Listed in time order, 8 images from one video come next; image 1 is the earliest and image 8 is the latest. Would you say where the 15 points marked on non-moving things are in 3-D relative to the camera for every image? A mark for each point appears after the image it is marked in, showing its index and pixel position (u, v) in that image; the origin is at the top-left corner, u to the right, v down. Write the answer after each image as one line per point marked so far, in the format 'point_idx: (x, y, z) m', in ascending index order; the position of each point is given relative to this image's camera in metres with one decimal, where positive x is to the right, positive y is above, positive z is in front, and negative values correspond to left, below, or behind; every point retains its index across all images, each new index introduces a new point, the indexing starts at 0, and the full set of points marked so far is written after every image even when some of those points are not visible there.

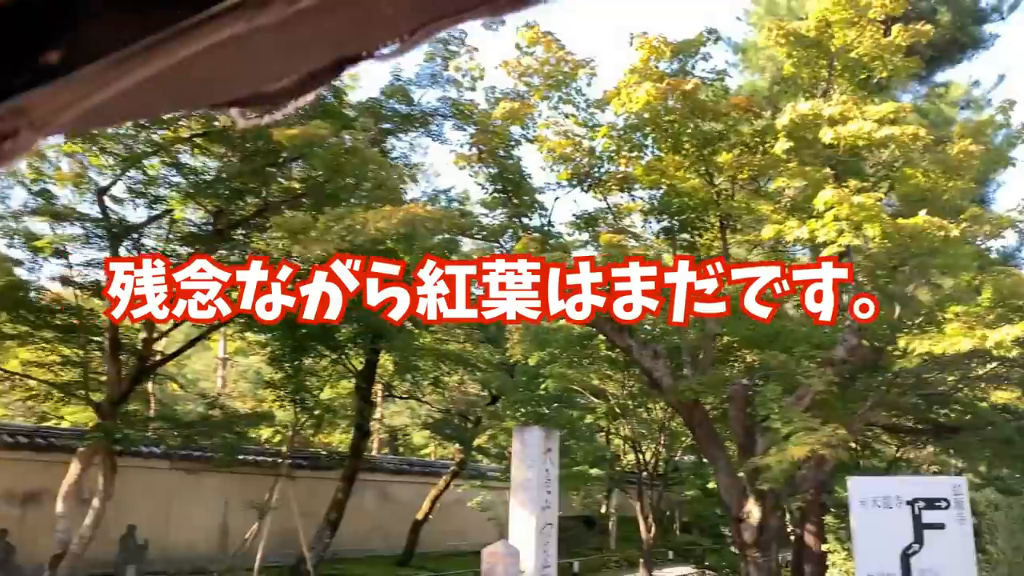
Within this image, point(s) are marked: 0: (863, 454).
0: (+5.7, -2.7, +14.4) m
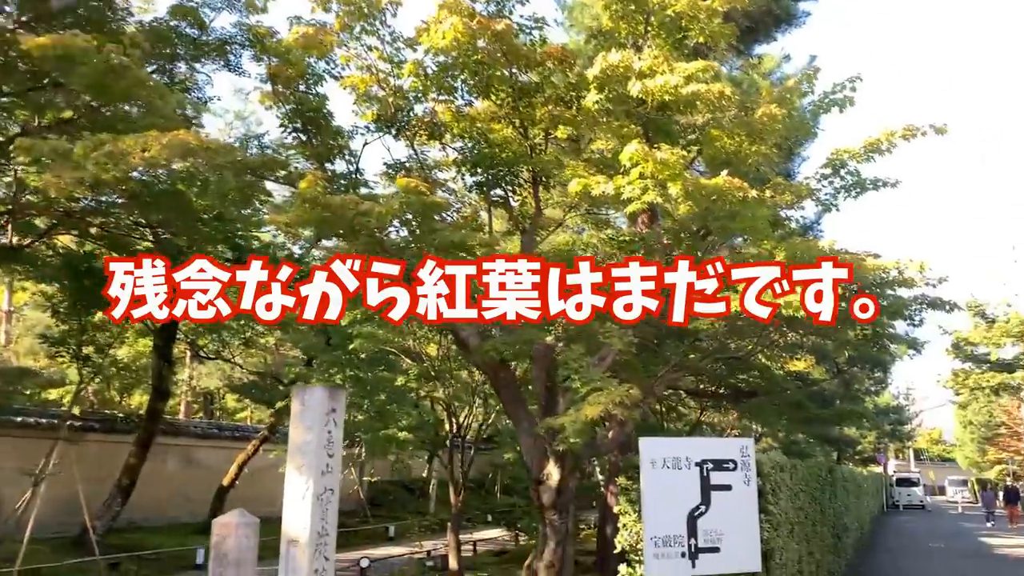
0: (+2.6, -2.2, +14.7) m
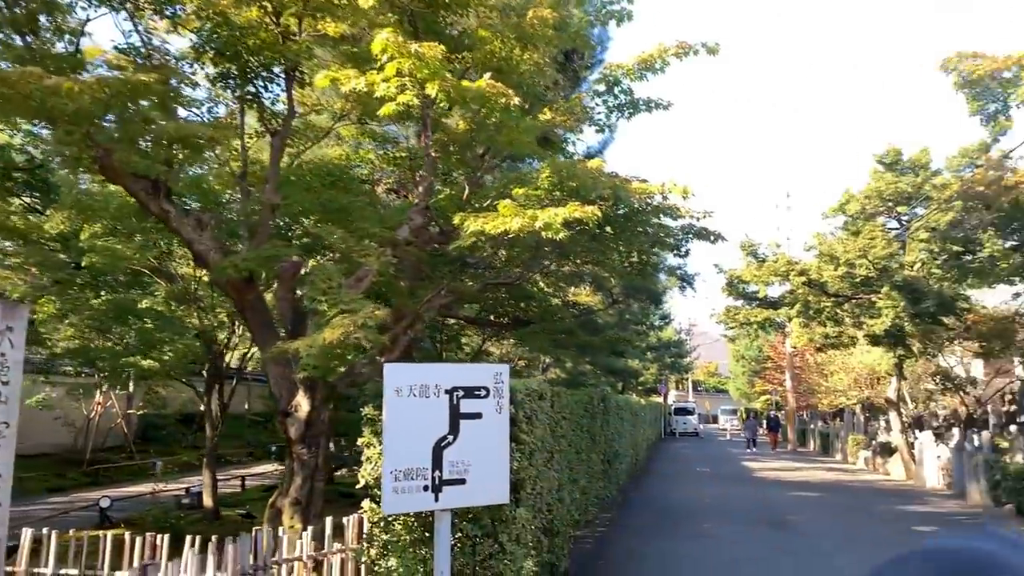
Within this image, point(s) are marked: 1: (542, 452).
0: (-1.0, -0.9, +14.3) m
1: (+0.3, -1.5, +8.3) m
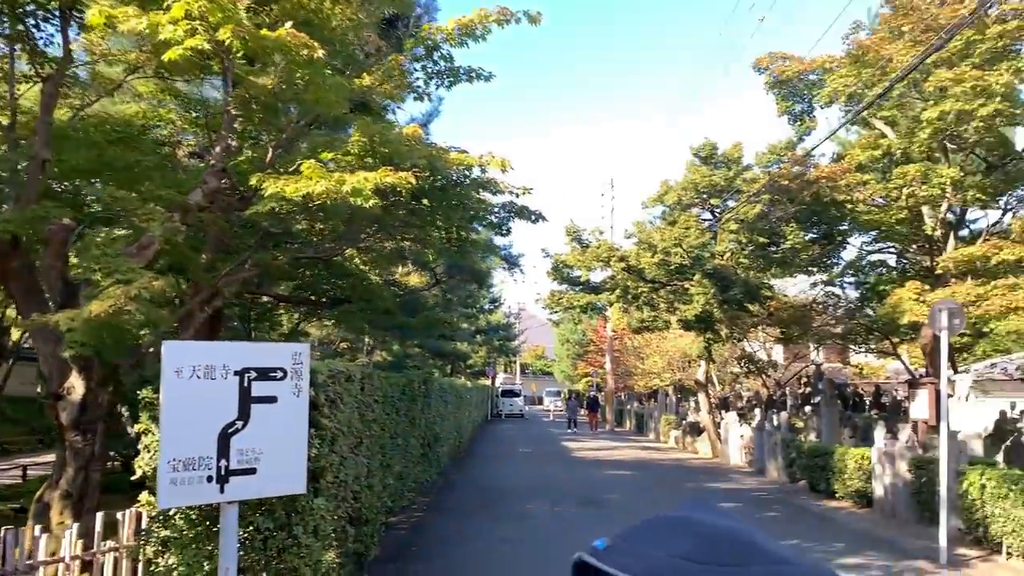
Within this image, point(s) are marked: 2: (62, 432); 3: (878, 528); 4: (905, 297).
0: (-3.9, -0.6, +13.4) m
1: (-1.5, -1.3, +7.8) m
2: (-4.0, -1.3, +7.9) m
3: (+5.7, -3.7, +13.8) m
4: (+7.2, -0.2, +16.1) m
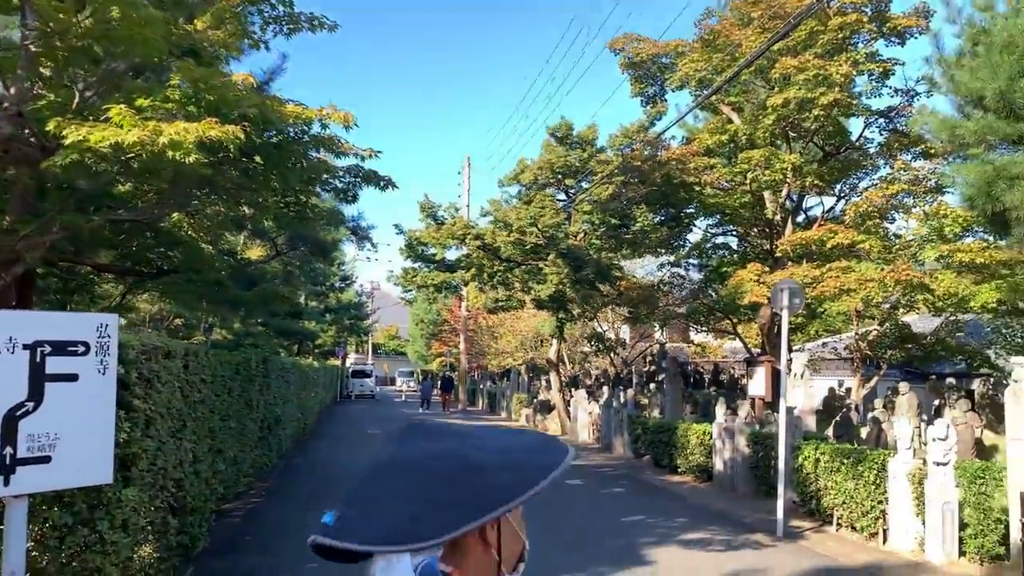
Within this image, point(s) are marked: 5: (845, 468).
0: (-6.0, -0.1, +12.2) m
1: (-2.7, -1.0, +7.0) m
2: (-5.3, -1.0, +6.7) m
3: (+3.3, -3.4, +14.2) m
4: (+4.4, +0.2, +16.6) m
5: (+4.3, -2.3, +11.4) m
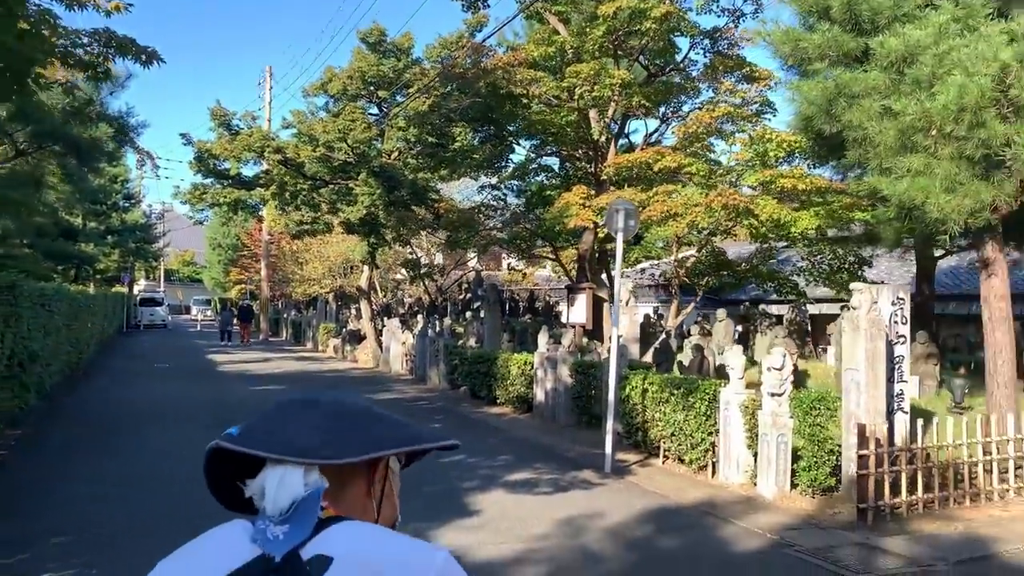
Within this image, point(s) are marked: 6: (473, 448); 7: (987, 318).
0: (-8.2, +0.9, +9.2) m
1: (-3.9, -0.4, +5.0) m
2: (-6.3, -0.4, +4.1) m
3: (+0.5, -2.2, +13.4) m
4: (+1.1, +1.5, +15.7) m
5: (+2.0, -1.4, +10.8) m
6: (-0.5, -2.2, +12.3) m
7: (+5.8, -0.4, +10.7) m
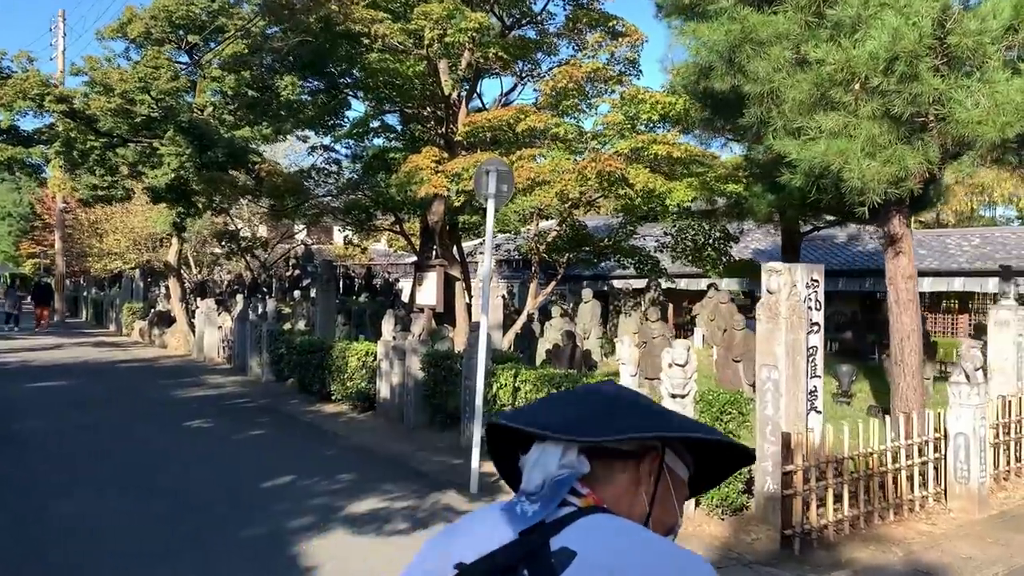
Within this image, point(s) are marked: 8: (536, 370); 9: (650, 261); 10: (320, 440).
0: (-9.3, +1.0, +5.4) m
1: (-4.3, -0.4, +2.1) m
2: (-6.5, -0.4, +0.8) m
3: (-1.6, -1.9, +11.3) m
4: (-1.4, +1.9, +13.6) m
5: (+0.4, -1.2, +9.0) m
6: (-2.4, -2.0, +10.0) m
7: (+4.1, -0.1, +9.6) m
8: (+0.3, -0.9, +9.4) m
9: (+2.6, +0.5, +16.6) m
10: (-2.5, -2.0, +11.6) m
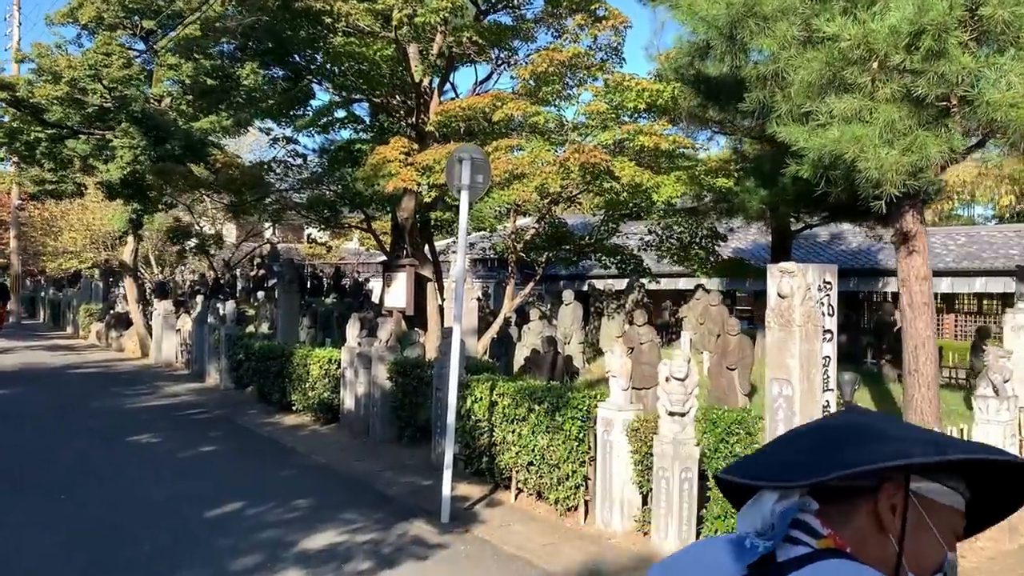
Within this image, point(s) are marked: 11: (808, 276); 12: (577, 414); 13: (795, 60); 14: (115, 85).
0: (-9.4, +1.0, +4.2) m
1: (-4.3, -0.5, +1.1) m
2: (-6.5, -0.4, -0.3) m
3: (-1.9, -2.0, +10.3) m
4: (-1.8, +1.9, +12.6) m
5: (+0.2, -1.2, +8.1) m
6: (-2.6, -2.0, +9.0) m
7: (+3.9, -0.2, +8.8) m
8: (0.0, -0.9, +8.5) m
9: (+2.2, +0.5, +15.7) m
10: (-2.8, -2.0, +10.5) m
11: (+2.2, +0.1, +6.7) m
12: (+0.6, -1.1, +7.7) m
13: (+2.5, +2.0, +7.8) m
14: (-8.0, +4.1, +17.8) m
